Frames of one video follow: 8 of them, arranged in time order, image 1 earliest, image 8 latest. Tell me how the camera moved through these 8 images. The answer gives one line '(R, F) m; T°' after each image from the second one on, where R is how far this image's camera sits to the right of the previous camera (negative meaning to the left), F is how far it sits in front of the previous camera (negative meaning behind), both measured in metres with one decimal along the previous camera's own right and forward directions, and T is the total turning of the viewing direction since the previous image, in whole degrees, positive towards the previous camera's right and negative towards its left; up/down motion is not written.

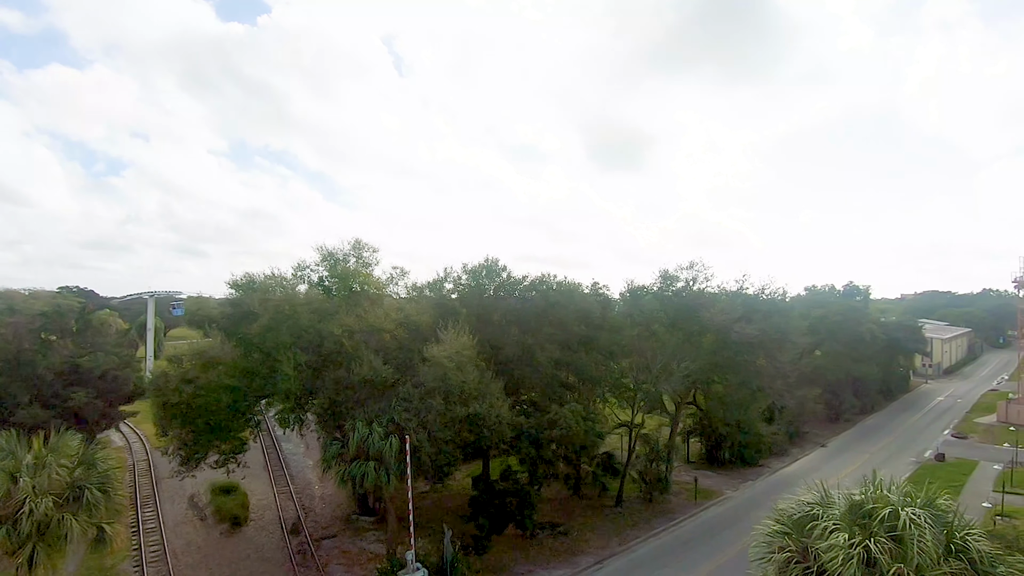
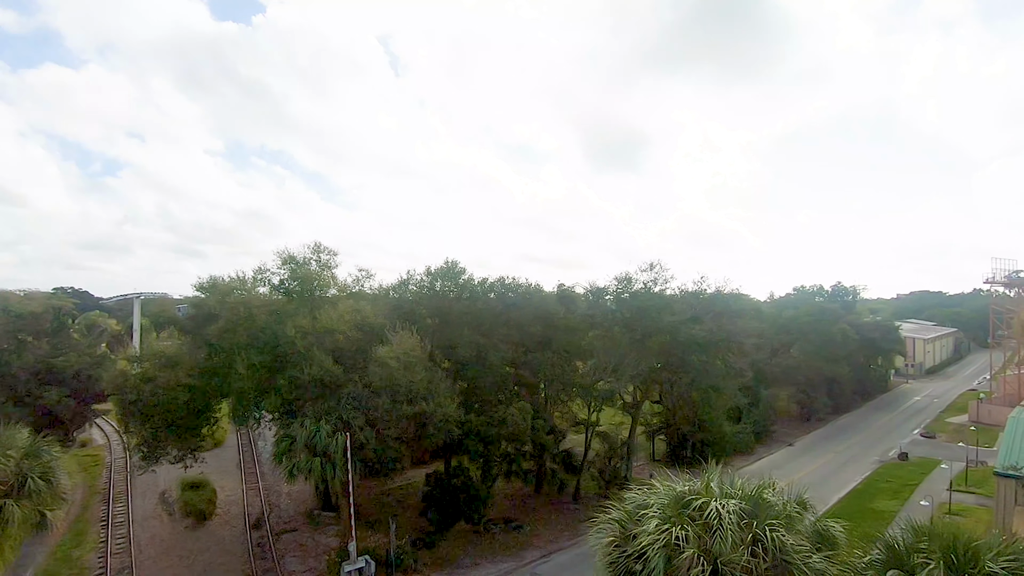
(+1.7, -0.6) m; 0°
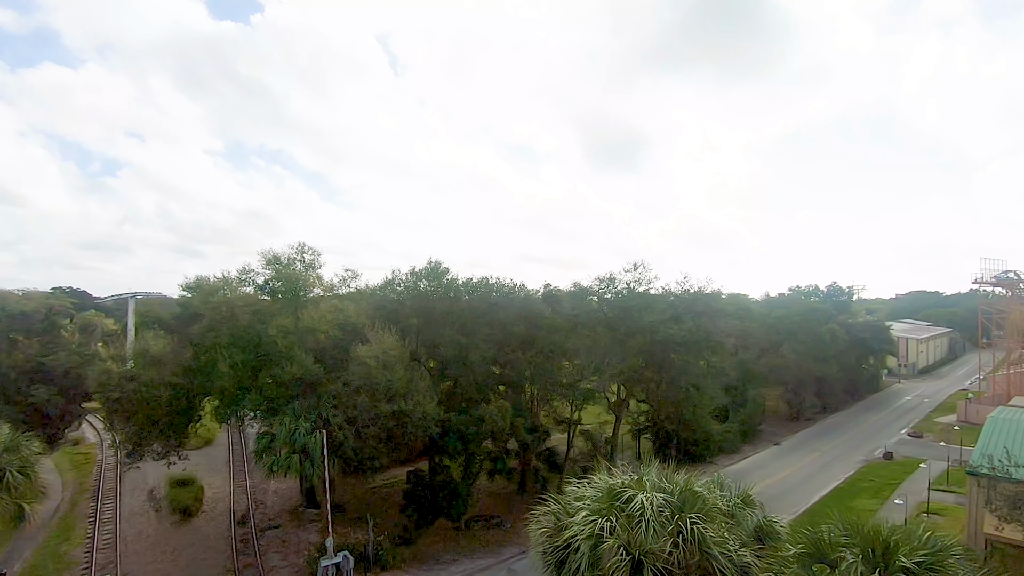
(+0.7, -0.2) m; 0°
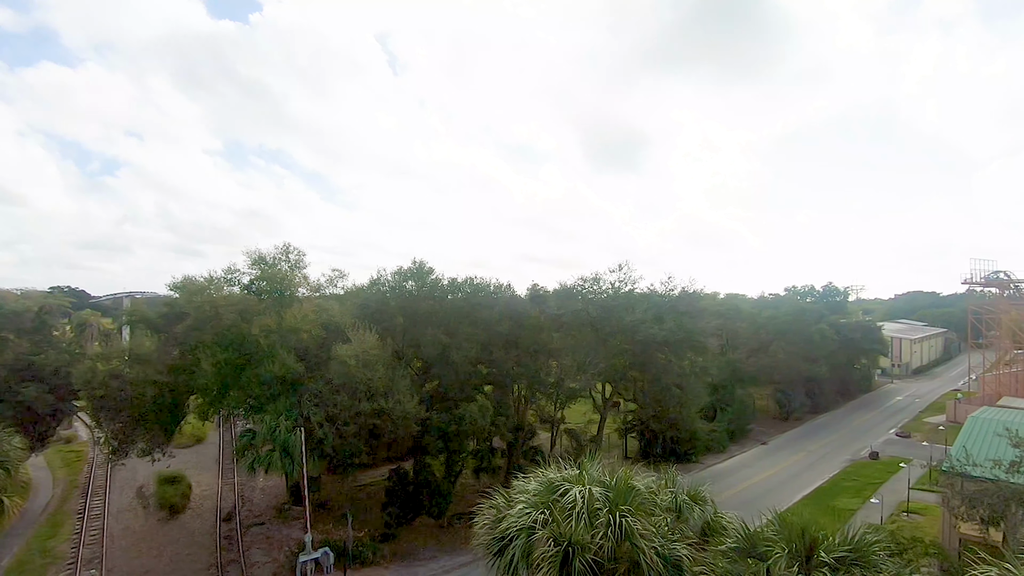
(+0.7, -0.2) m; 0°
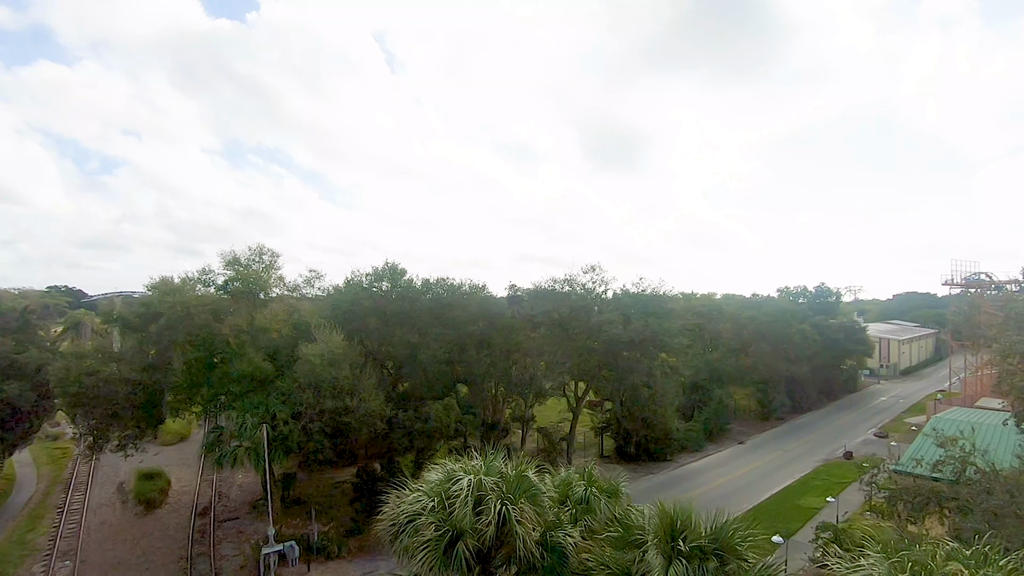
(+1.3, -0.4) m; 0°
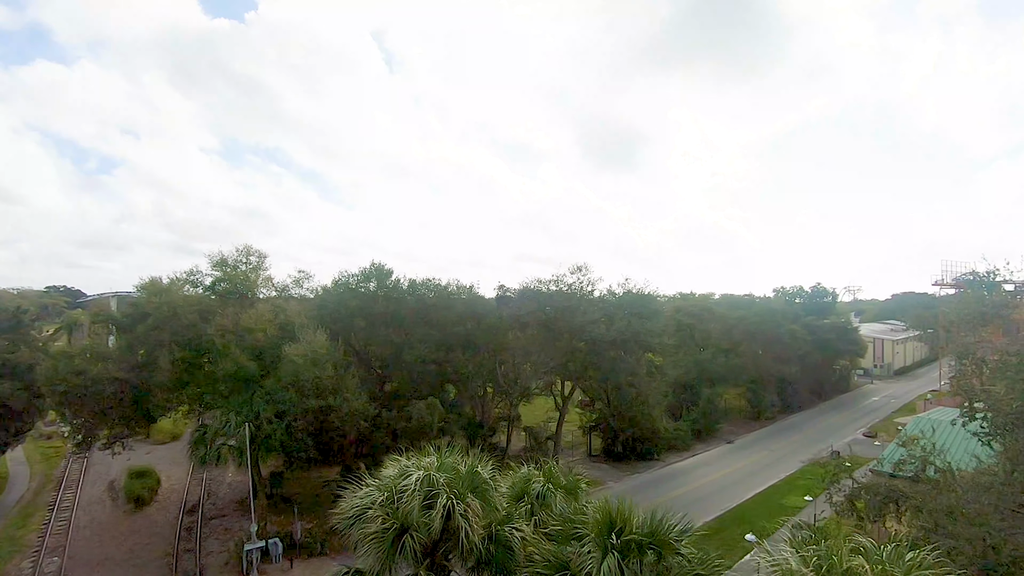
(+0.7, -0.2) m; 0°
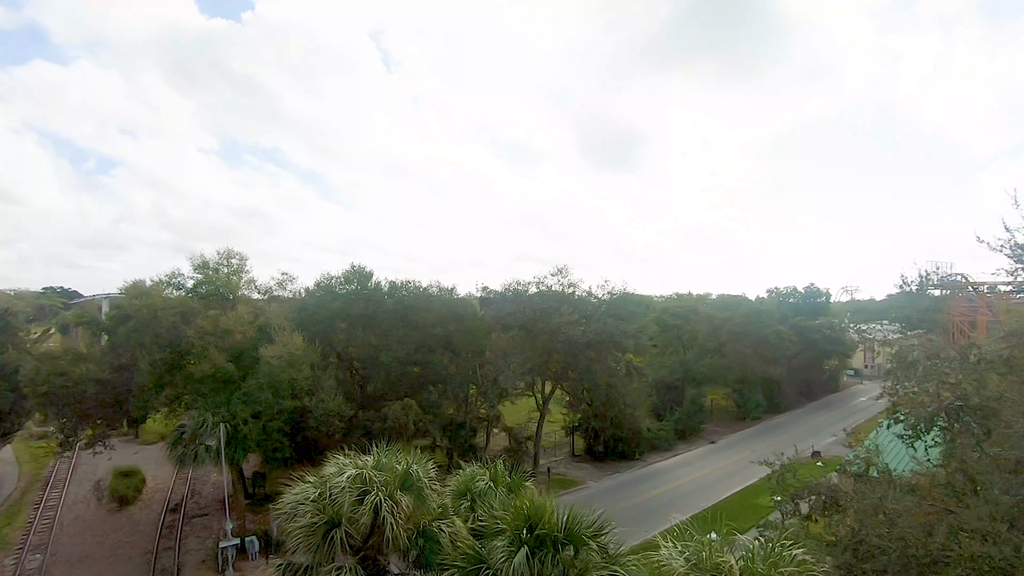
(+1.0, -0.3) m; 0°
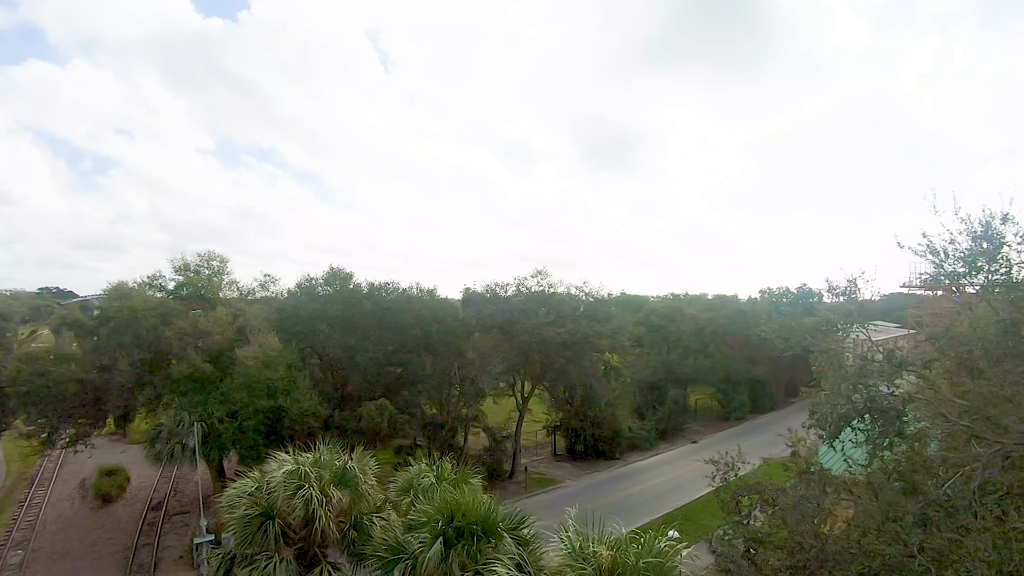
(+1.0, -0.3) m; 0°
